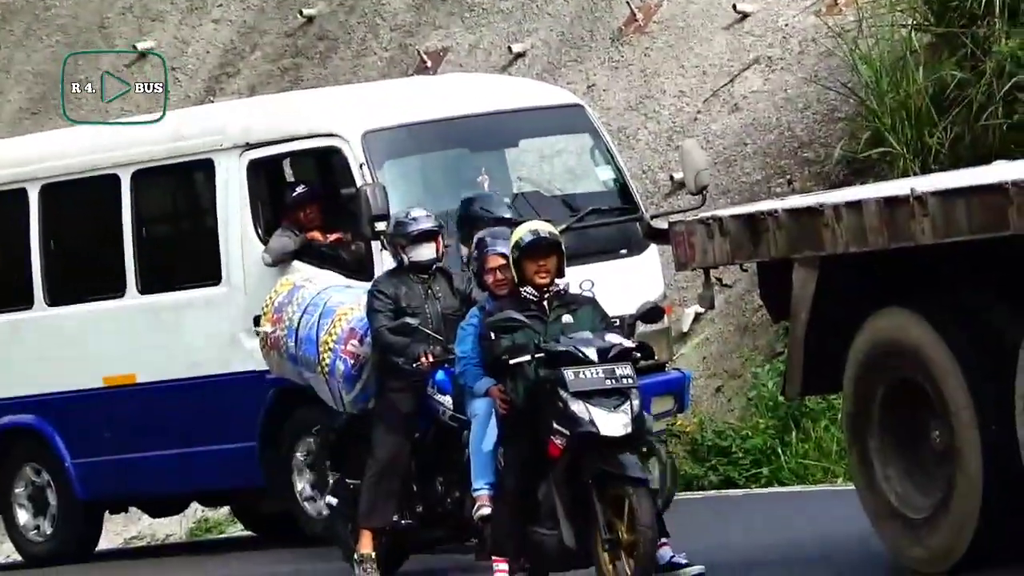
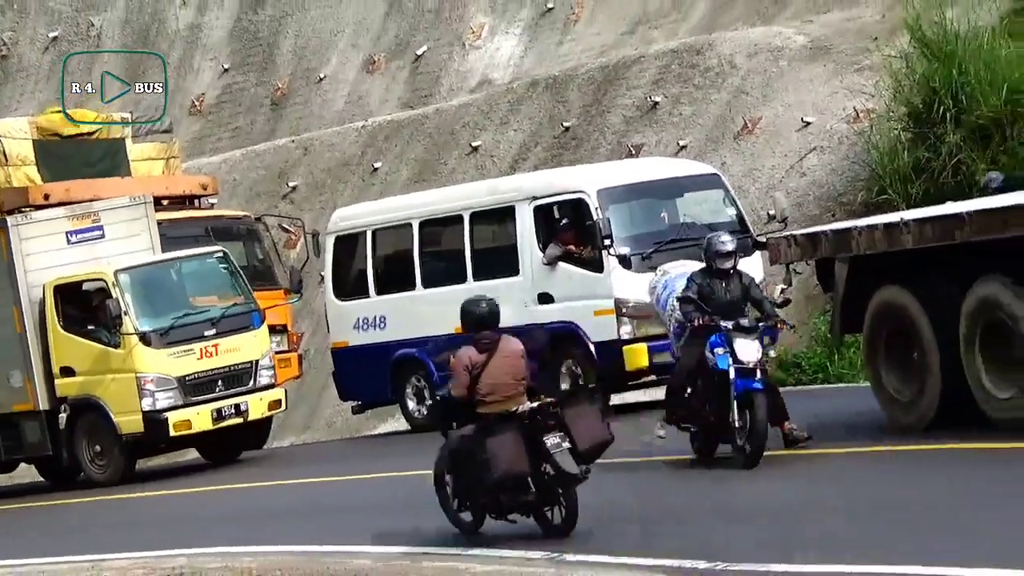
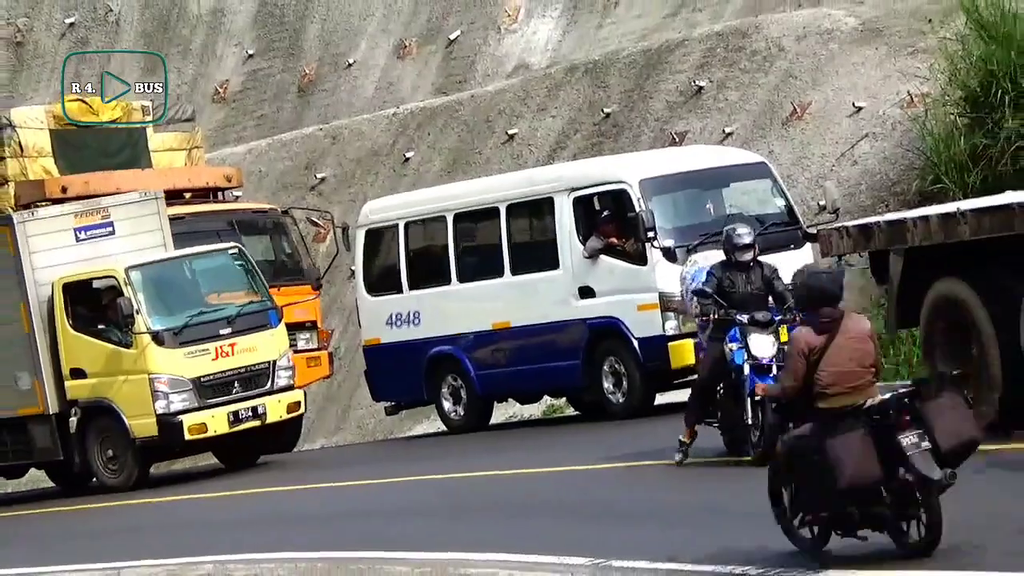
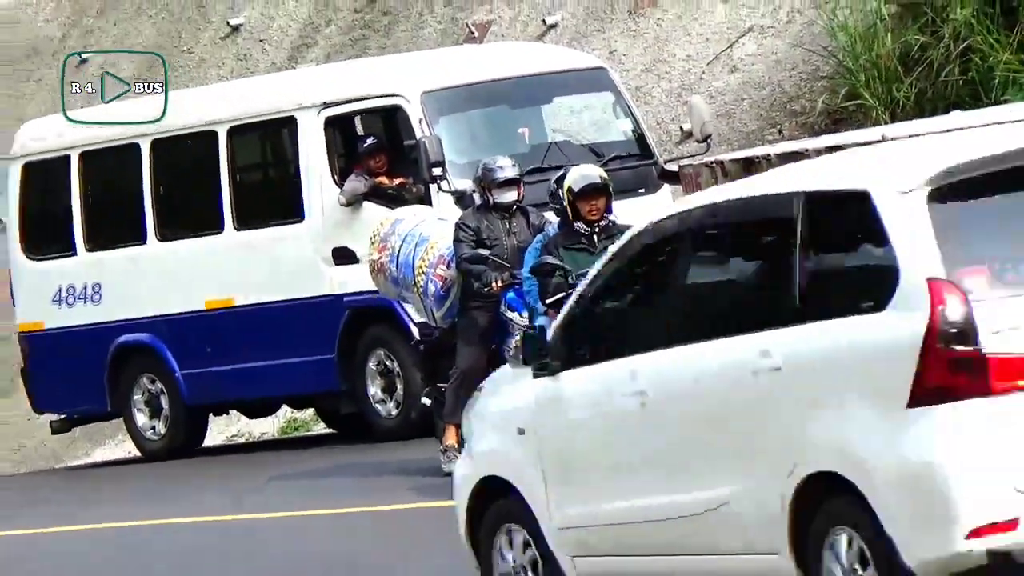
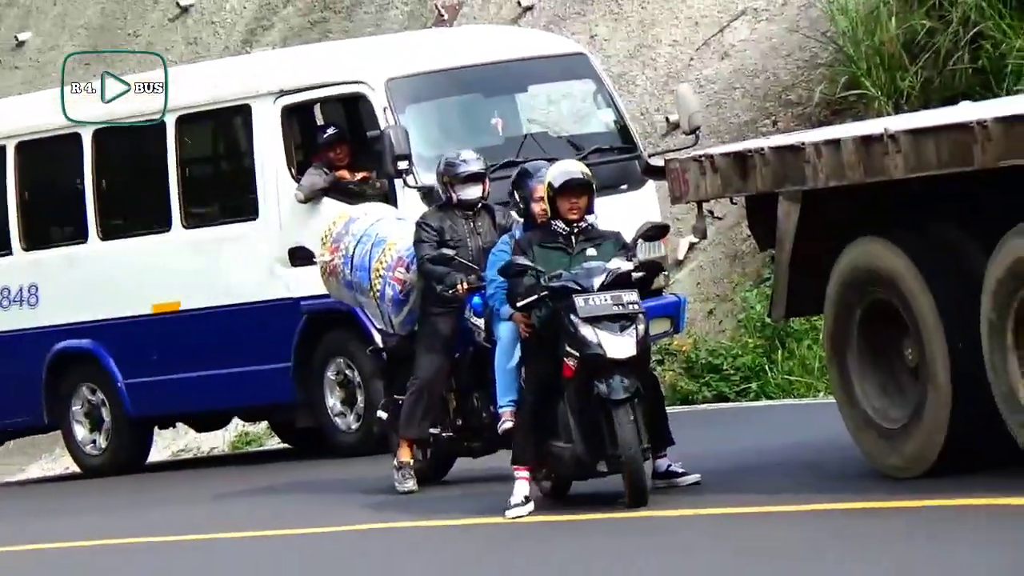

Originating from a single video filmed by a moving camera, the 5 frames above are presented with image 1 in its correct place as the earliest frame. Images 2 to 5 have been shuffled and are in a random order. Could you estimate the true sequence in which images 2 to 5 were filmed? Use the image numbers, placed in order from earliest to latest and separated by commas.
5, 4, 3, 2
